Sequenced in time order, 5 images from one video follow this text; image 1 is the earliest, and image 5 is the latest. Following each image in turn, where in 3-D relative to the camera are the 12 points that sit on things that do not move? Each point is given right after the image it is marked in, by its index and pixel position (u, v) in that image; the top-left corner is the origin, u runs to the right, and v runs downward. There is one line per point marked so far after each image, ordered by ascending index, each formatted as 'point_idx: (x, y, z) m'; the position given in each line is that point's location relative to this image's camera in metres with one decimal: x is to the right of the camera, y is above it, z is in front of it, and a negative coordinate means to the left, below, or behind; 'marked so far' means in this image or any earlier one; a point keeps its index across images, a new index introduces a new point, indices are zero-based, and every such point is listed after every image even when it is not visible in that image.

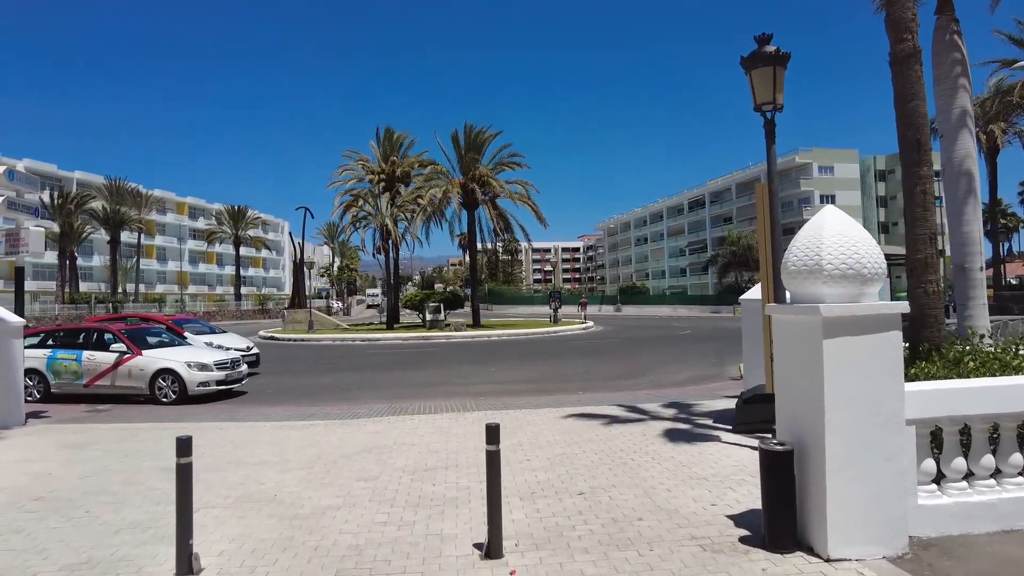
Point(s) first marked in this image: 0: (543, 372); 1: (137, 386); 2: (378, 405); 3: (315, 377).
0: (+0.7, -2.0, +14.0) m
1: (-6.9, -1.8, +11.0) m
2: (-2.2, -1.9, +9.8) m
3: (-4.7, -2.2, +14.5) m
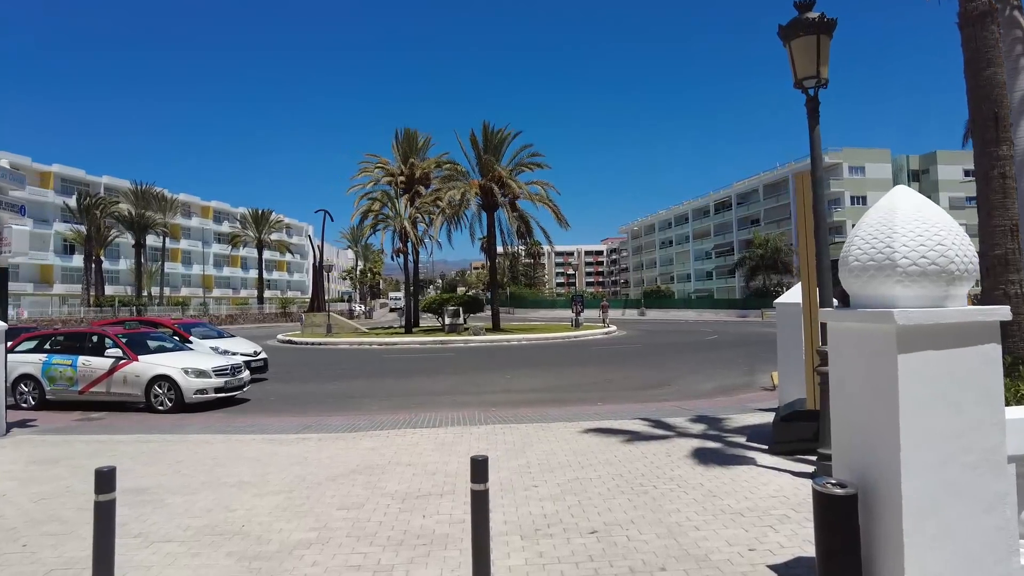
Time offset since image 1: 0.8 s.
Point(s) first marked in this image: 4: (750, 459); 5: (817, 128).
0: (+1.1, -2.0, +13.2) m
1: (-6.6, -1.8, +10.5) m
2: (-2.0, -2.0, +9.1) m
3: (-4.4, -2.3, +13.9) m
4: (+2.5, -1.8, +6.3) m
5: (+2.8, +1.5, +5.5) m
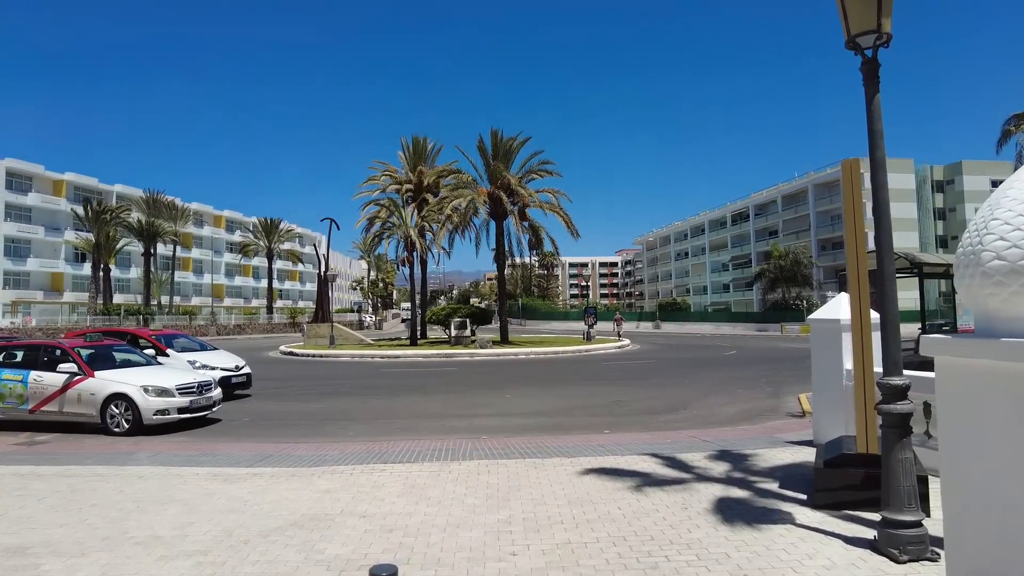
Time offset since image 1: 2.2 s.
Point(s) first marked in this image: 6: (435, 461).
0: (+1.1, -2.3, +12.0) m
1: (-6.7, -2.0, +9.5) m
2: (-2.1, -2.1, +8.0) m
3: (-4.4, -2.5, +12.9) m
4: (+2.3, -1.9, +5.0) m
5: (+2.6, +1.4, +4.3) m
6: (-0.9, -2.0, +7.0) m
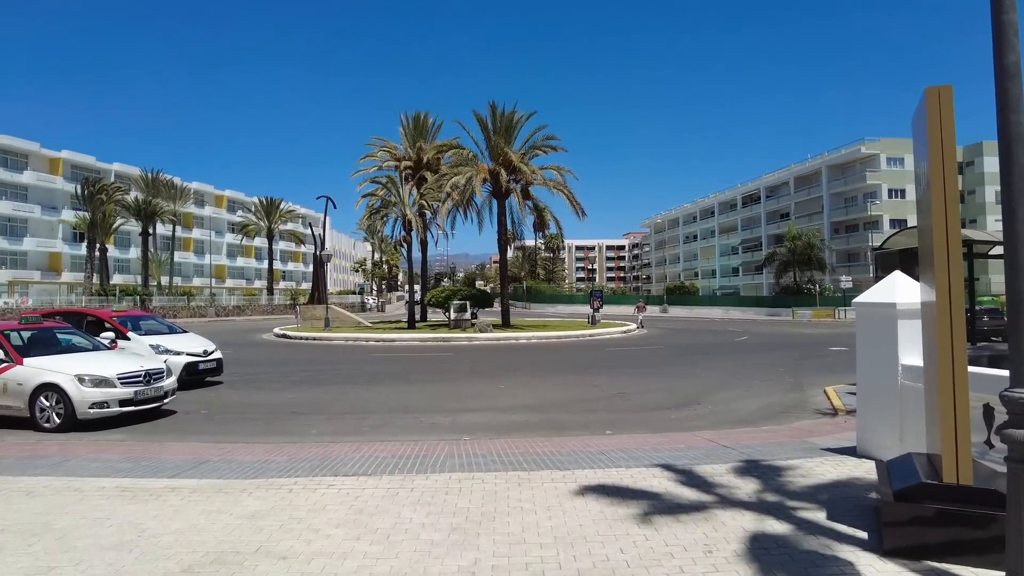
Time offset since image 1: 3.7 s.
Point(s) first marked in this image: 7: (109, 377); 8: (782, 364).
0: (+0.9, -1.9, +10.8) m
1: (-6.9, -1.6, +8.3) m
2: (-2.3, -1.8, +6.8) m
3: (-4.5, -2.0, +11.7) m
4: (+2.1, -1.7, +3.7) m
5: (+2.4, +1.5, +3.0) m
6: (-1.1, -1.8, +5.8) m
7: (-5.6, -1.2, +8.4) m
8: (+7.4, -2.1, +16.4) m
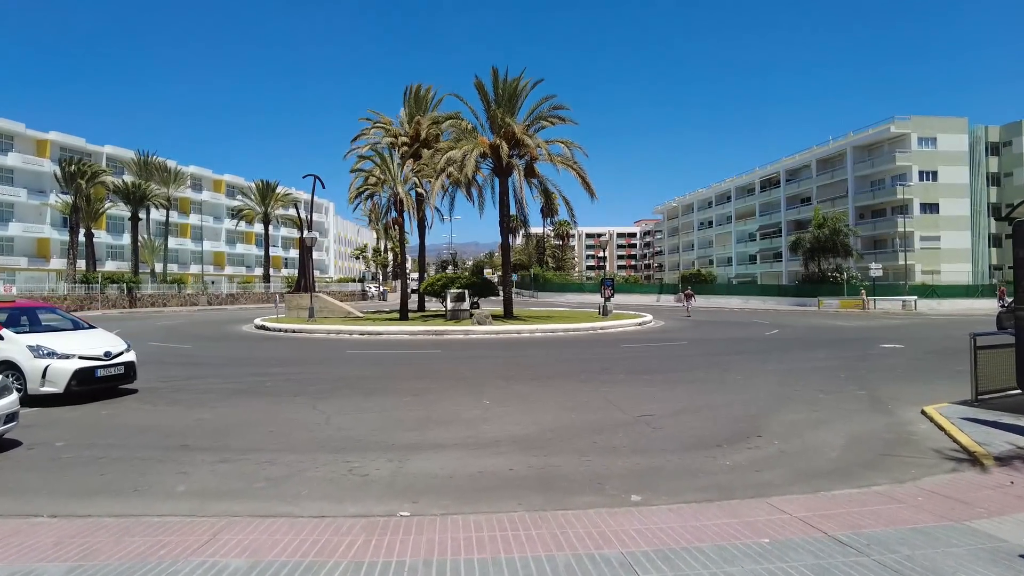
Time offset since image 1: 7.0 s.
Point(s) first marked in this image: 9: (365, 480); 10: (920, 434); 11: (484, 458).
0: (+0.7, -1.7, +7.8) m
1: (-7.1, -1.5, +5.5) m
2: (-2.6, -1.7, +3.9) m
3: (-4.7, -1.8, +8.8) m
4: (+1.8, -1.6, +0.8) m
5: (+2.1, +1.6, -0.1) m
6: (-1.4, -1.6, +2.9) m
7: (-5.9, -1.1, +5.6) m
8: (+7.3, -1.8, +13.4) m
9: (-1.4, -1.7, +5.5) m
10: (+4.9, -1.7, +7.2) m
11: (-0.3, -1.7, +6.1) m
